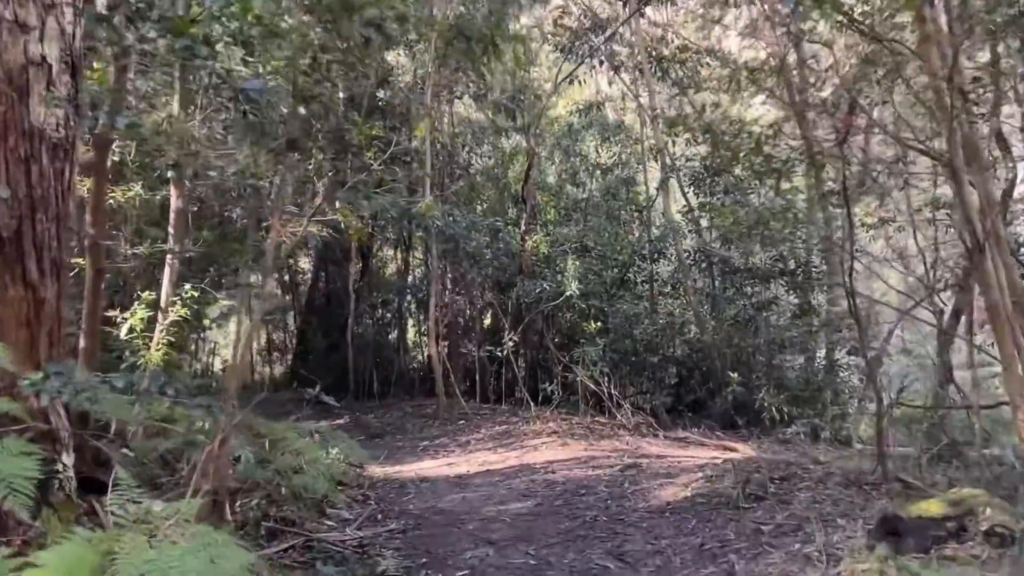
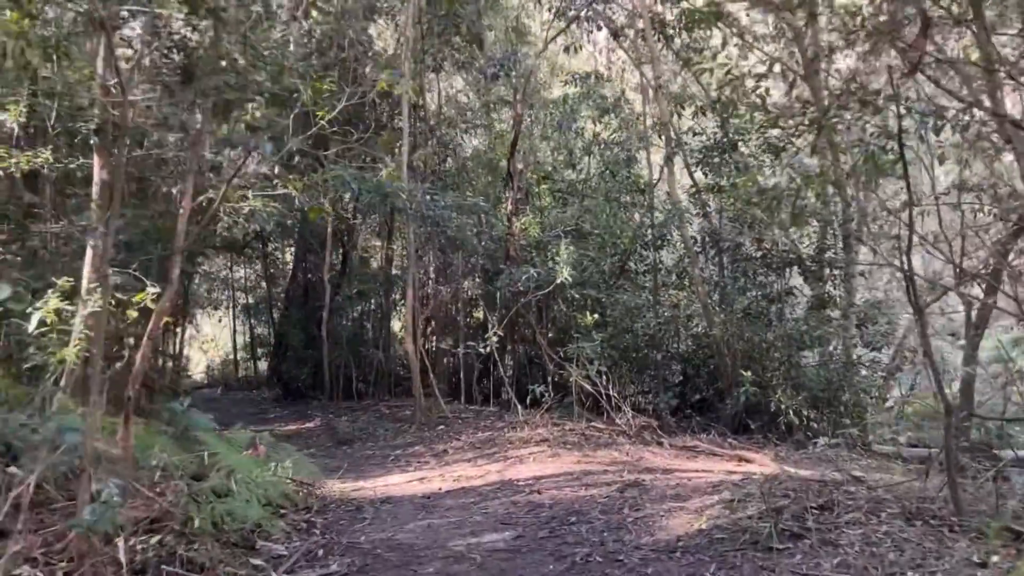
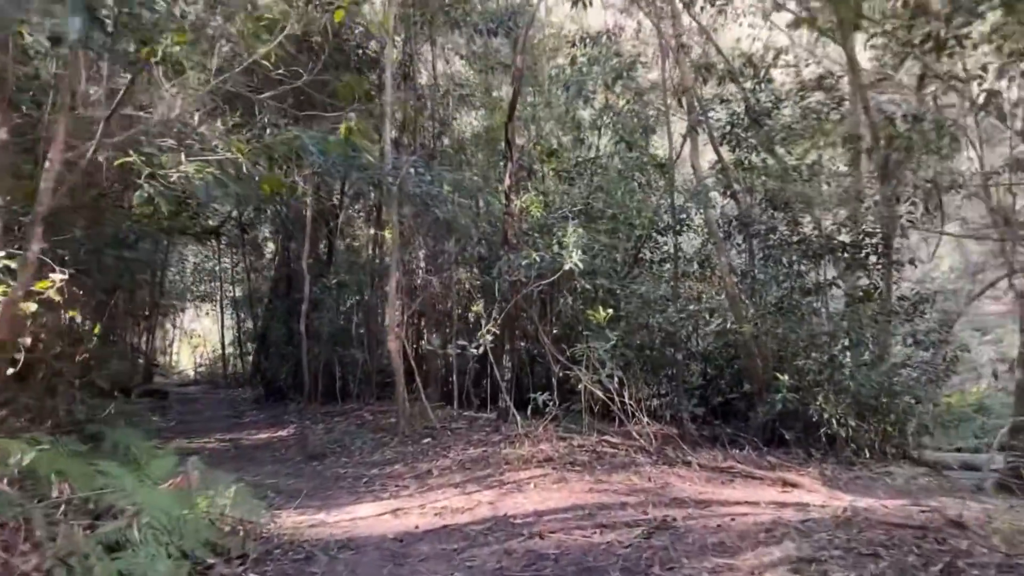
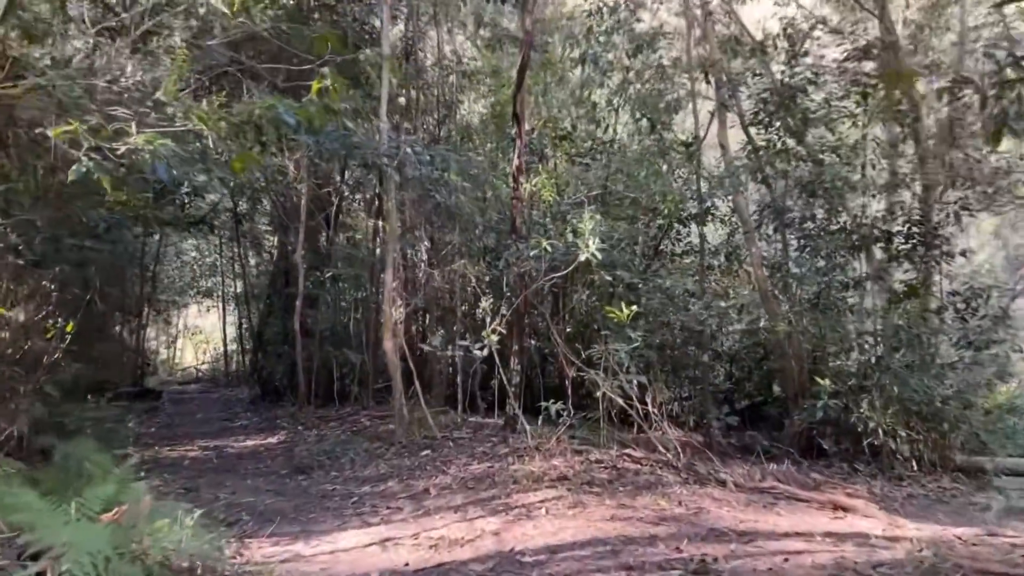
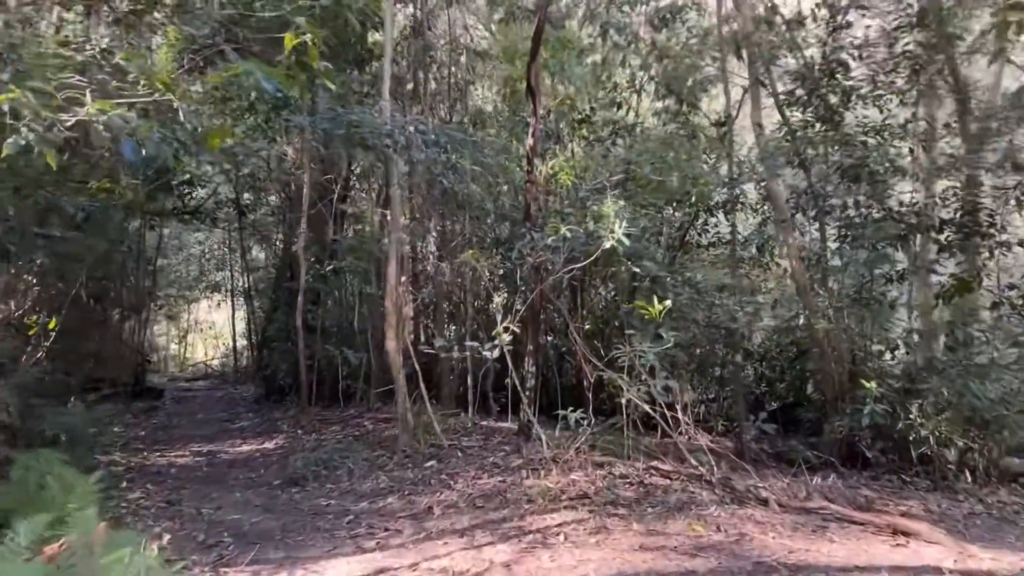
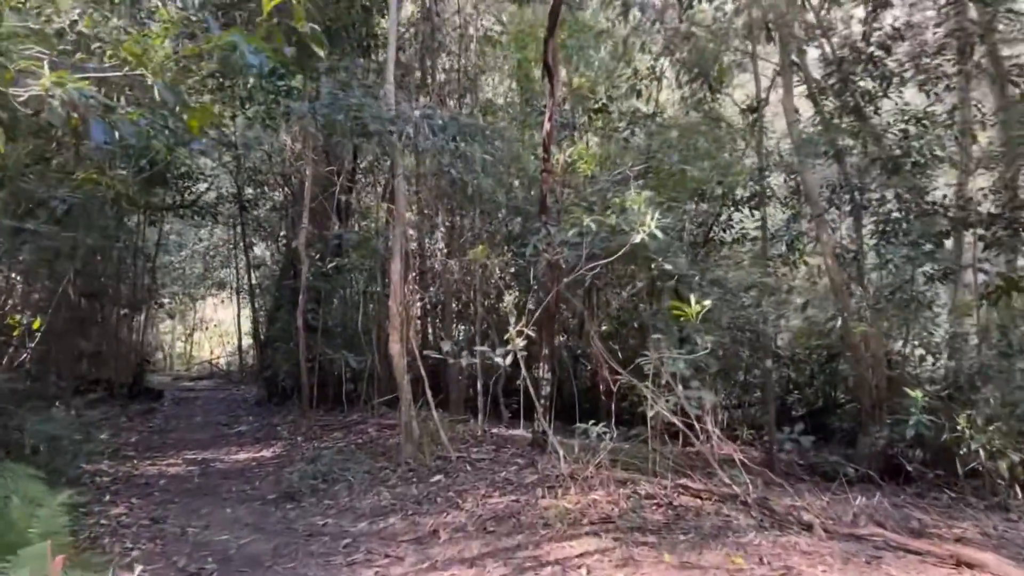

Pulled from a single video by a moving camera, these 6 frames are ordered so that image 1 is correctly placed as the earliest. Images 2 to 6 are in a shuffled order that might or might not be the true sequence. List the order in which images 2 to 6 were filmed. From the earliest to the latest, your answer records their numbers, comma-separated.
2, 3, 4, 5, 6
